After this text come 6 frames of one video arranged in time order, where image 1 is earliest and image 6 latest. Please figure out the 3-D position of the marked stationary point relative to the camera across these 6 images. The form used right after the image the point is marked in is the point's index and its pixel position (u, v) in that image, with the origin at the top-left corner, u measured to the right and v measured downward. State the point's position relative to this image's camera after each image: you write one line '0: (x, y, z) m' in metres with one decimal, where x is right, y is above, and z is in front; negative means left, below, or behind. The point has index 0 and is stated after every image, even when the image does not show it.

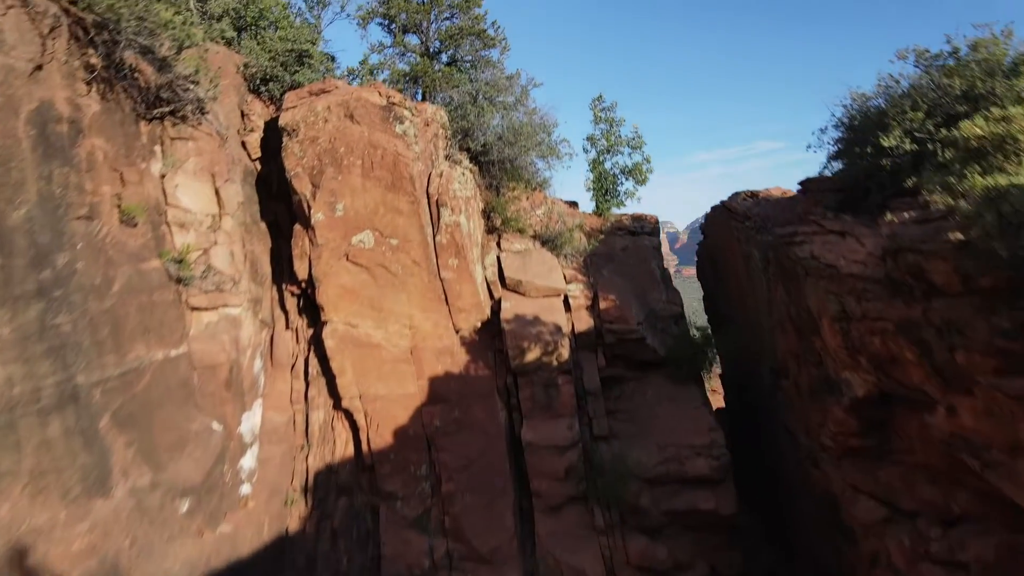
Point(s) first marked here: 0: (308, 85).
0: (-2.8, +2.7, +6.2) m
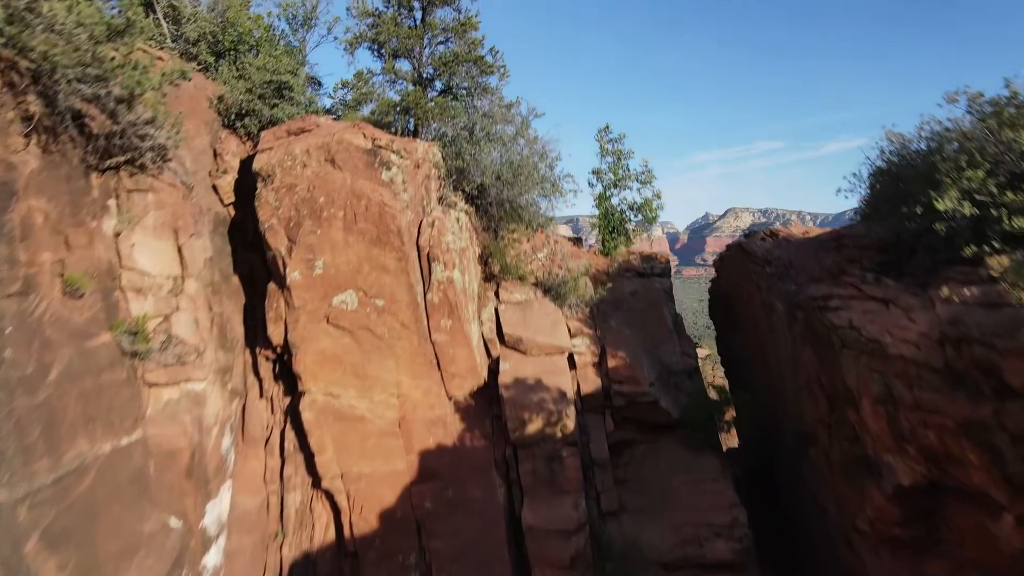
0: (-2.8, +2.0, +5.6) m
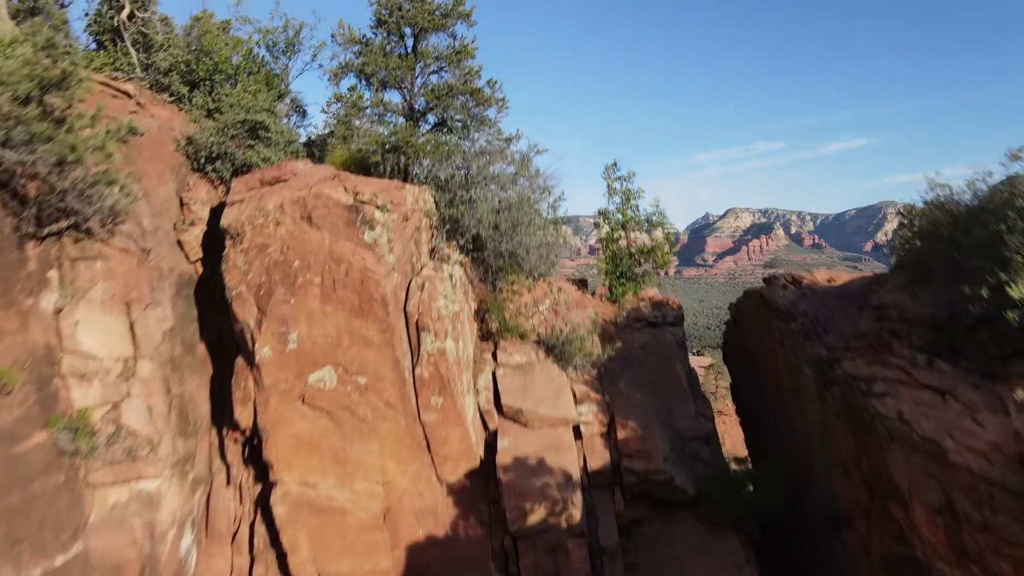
0: (-2.8, +1.3, +5.1) m
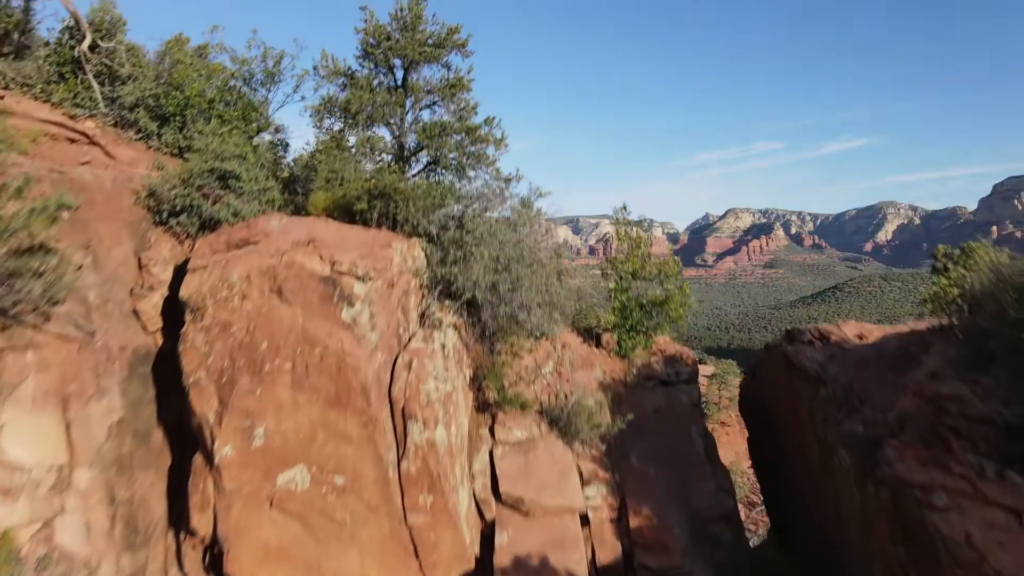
0: (-2.8, +0.6, +4.5) m
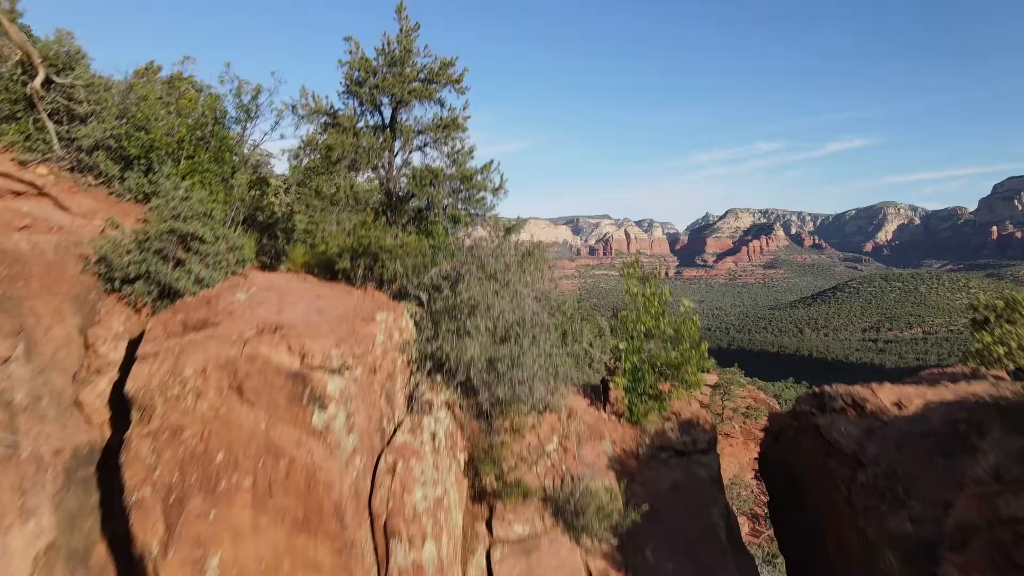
0: (-2.8, -0.1, +3.9) m
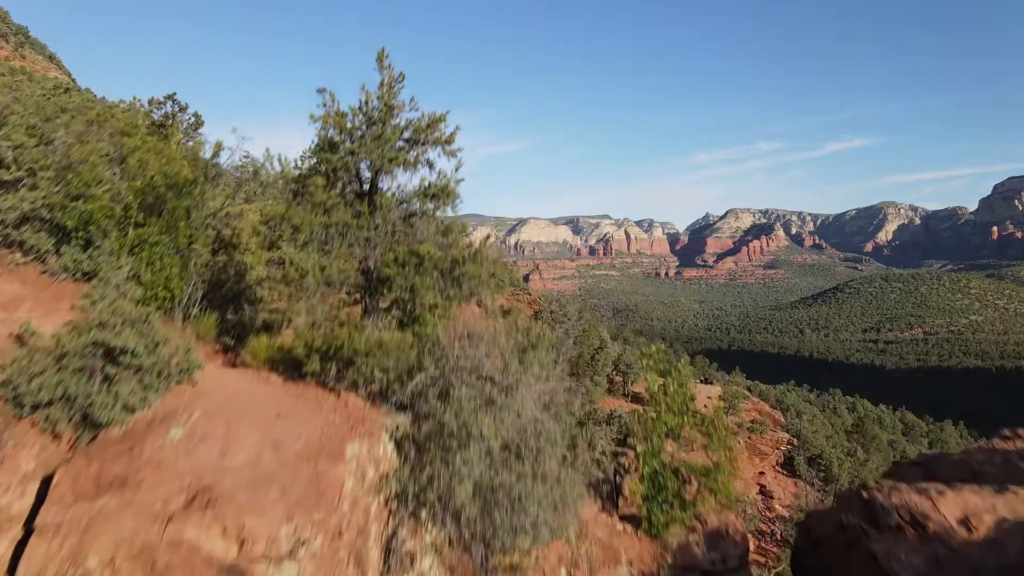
0: (-2.8, -1.1, +3.2) m
